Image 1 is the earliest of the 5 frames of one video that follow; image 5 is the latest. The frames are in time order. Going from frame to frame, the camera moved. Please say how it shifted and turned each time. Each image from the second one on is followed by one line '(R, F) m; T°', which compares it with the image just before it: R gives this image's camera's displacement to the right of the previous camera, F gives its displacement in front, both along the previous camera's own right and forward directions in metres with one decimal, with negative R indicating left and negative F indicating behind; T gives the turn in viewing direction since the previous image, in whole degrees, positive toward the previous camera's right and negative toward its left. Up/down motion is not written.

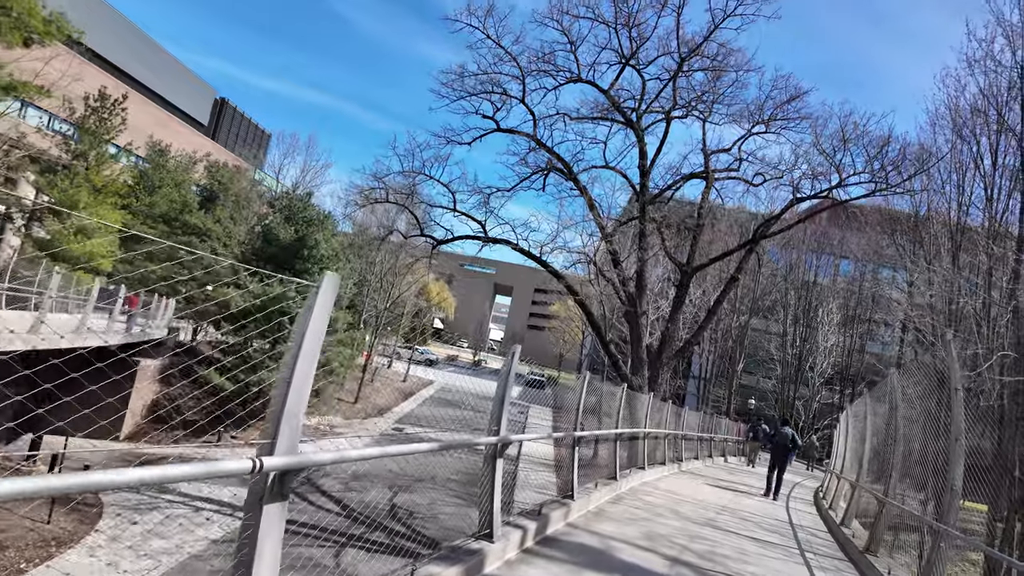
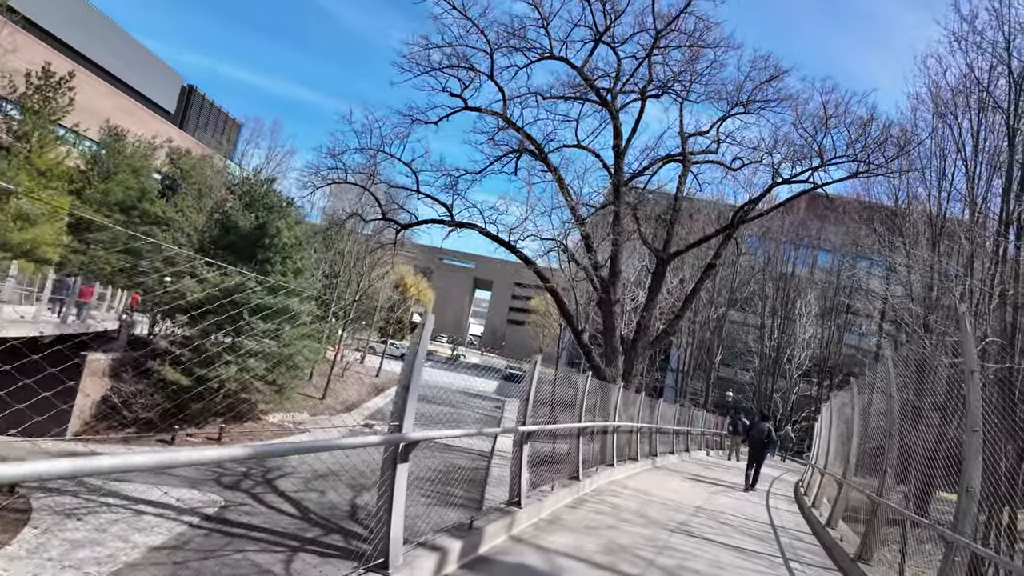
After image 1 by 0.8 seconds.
(+0.2, +0.4) m; +2°
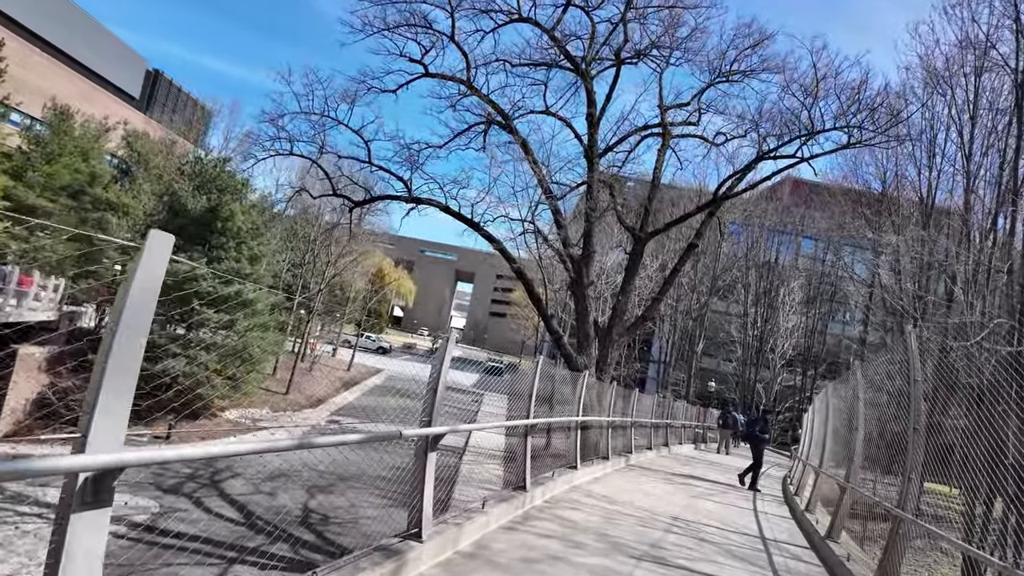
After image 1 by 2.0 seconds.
(+0.2, +0.7) m; +1°
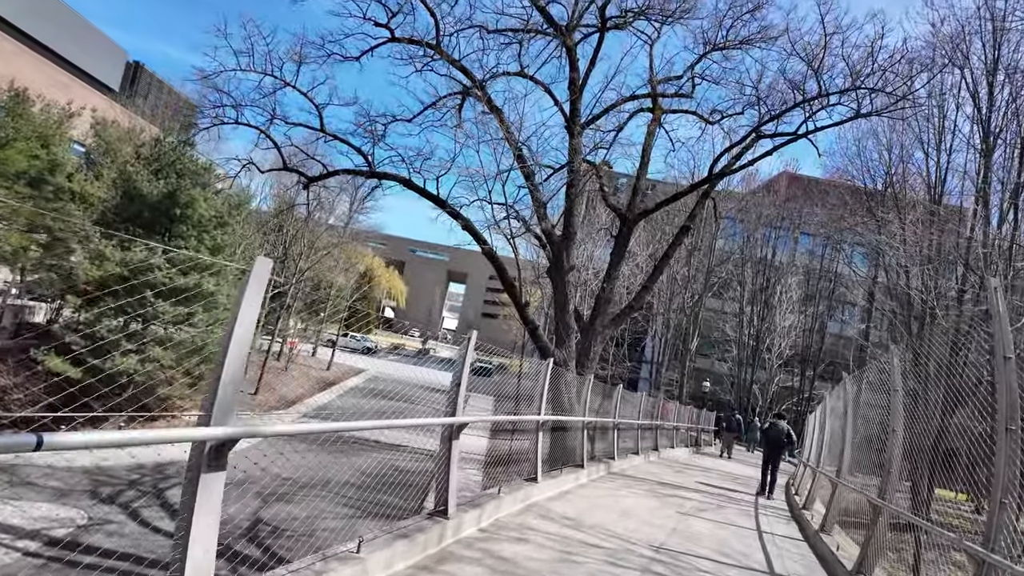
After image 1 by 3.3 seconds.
(+0.2, +0.7) m; 0°
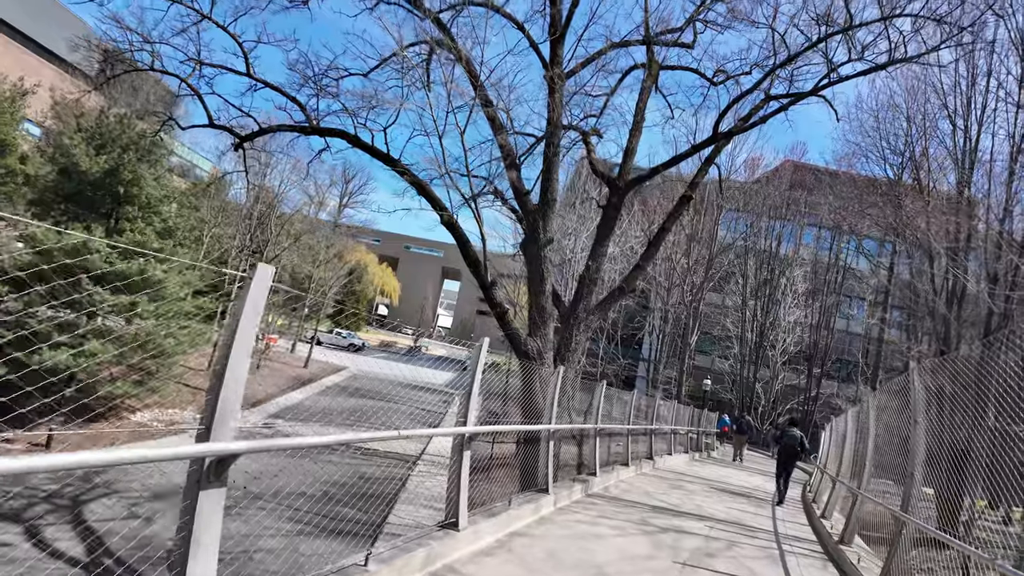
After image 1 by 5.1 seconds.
(+0.2, +1.0) m; 0°
